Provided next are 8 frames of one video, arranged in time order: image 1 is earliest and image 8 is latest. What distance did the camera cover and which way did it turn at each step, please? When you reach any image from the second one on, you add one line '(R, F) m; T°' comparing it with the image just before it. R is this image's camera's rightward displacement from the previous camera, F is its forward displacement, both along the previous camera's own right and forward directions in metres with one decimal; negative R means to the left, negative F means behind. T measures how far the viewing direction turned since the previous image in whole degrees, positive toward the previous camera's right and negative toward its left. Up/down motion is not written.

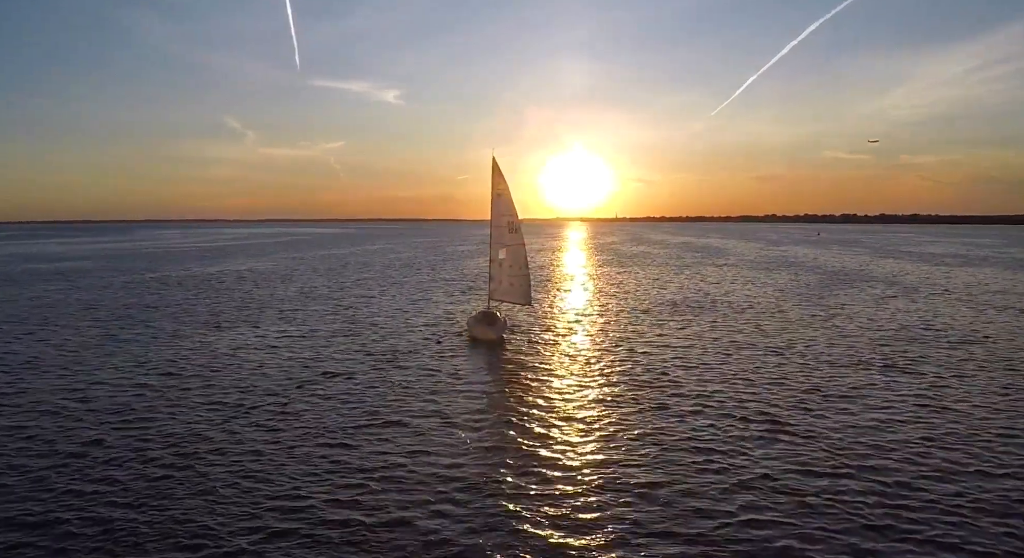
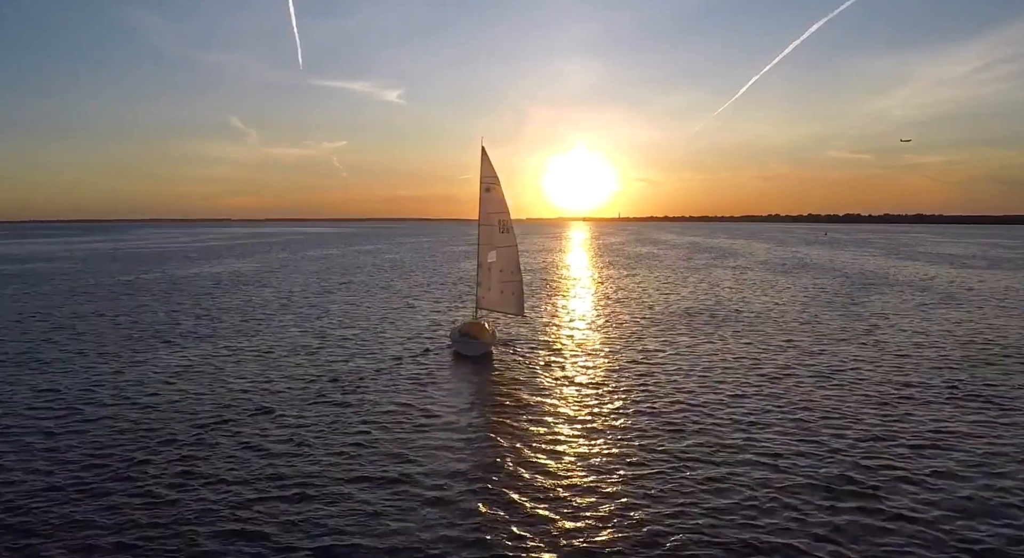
(+0.5, +5.1) m; 0°
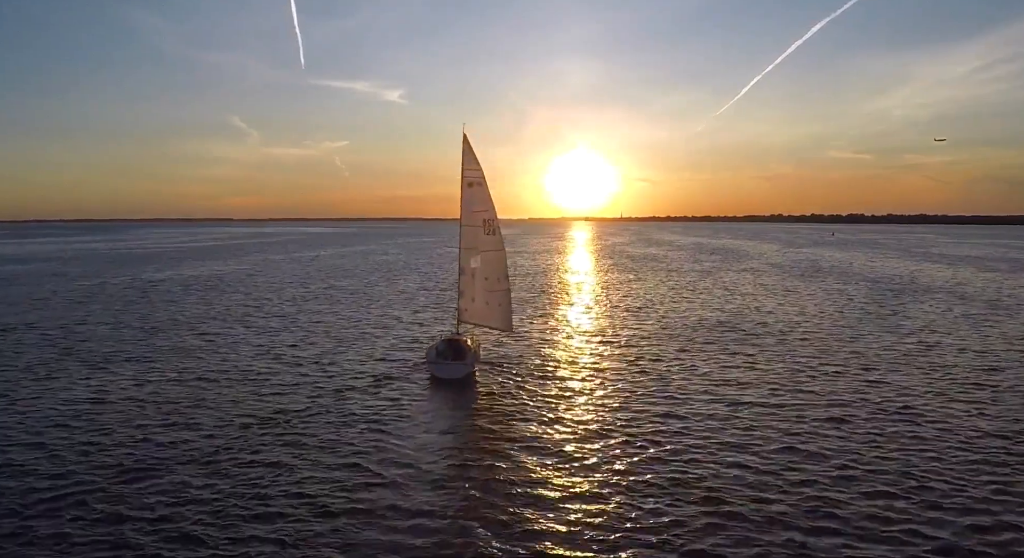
(+0.6, +5.1) m; 0°
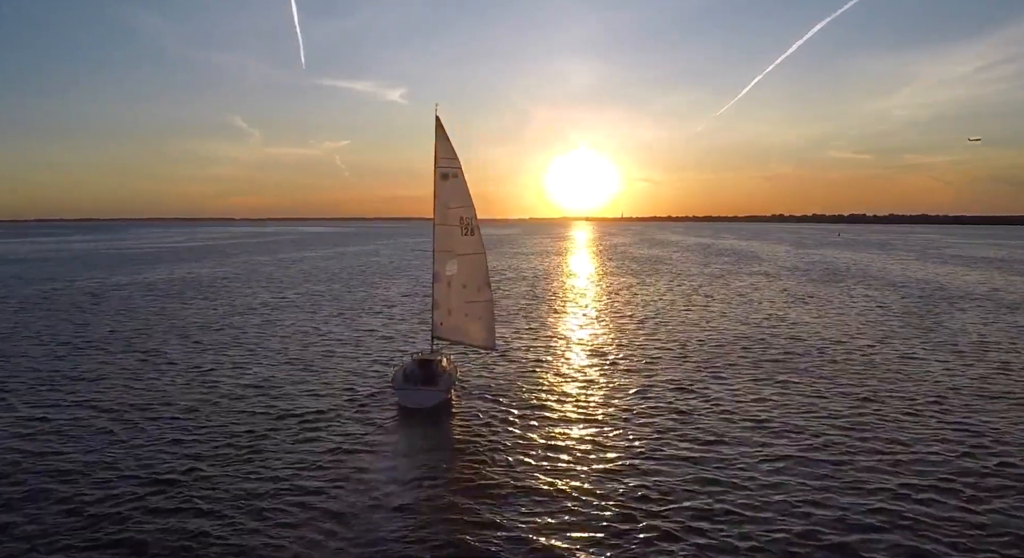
(+0.7, +4.9) m; 0°
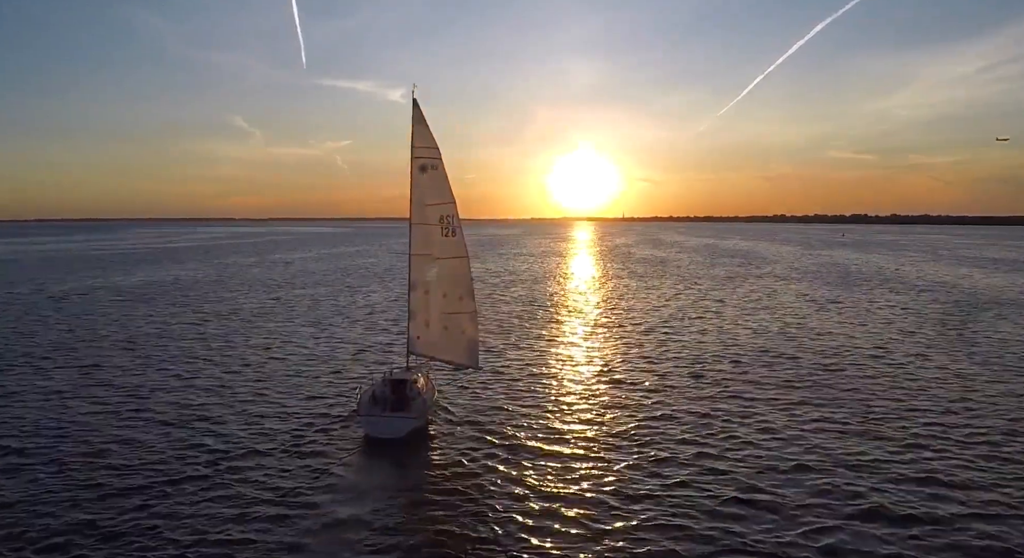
(+0.4, +3.4) m; 0°
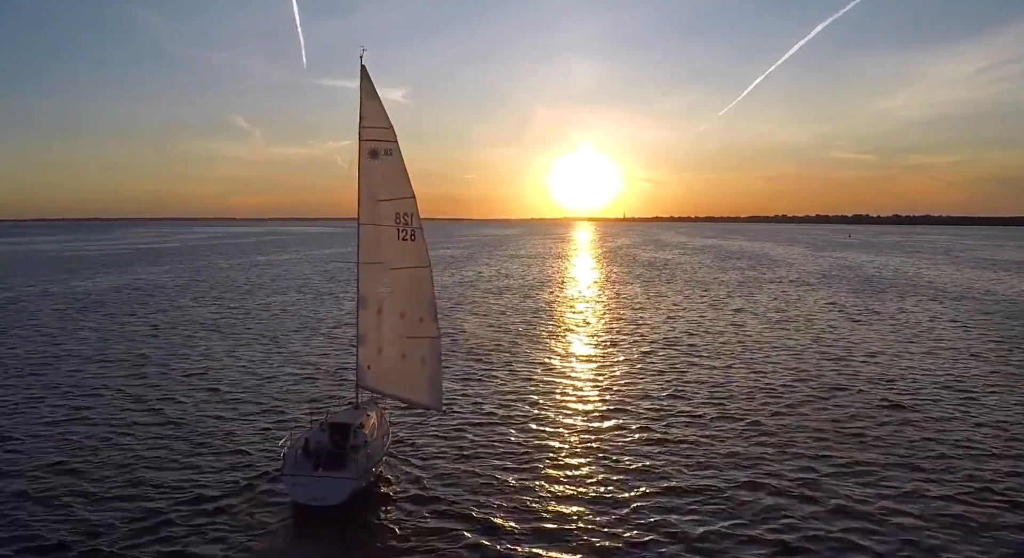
(+0.6, +4.7) m; 0°
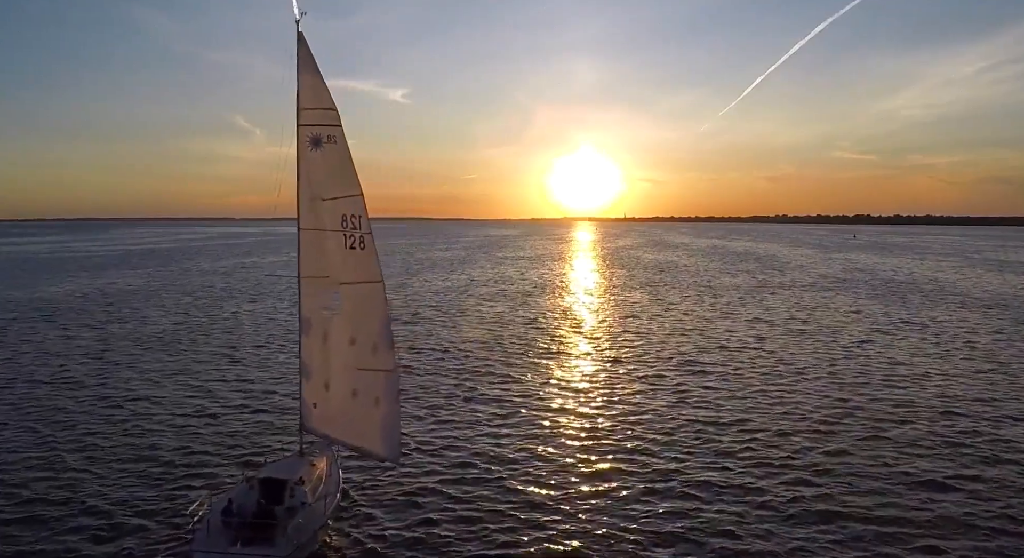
(+0.4, +3.4) m; 0°
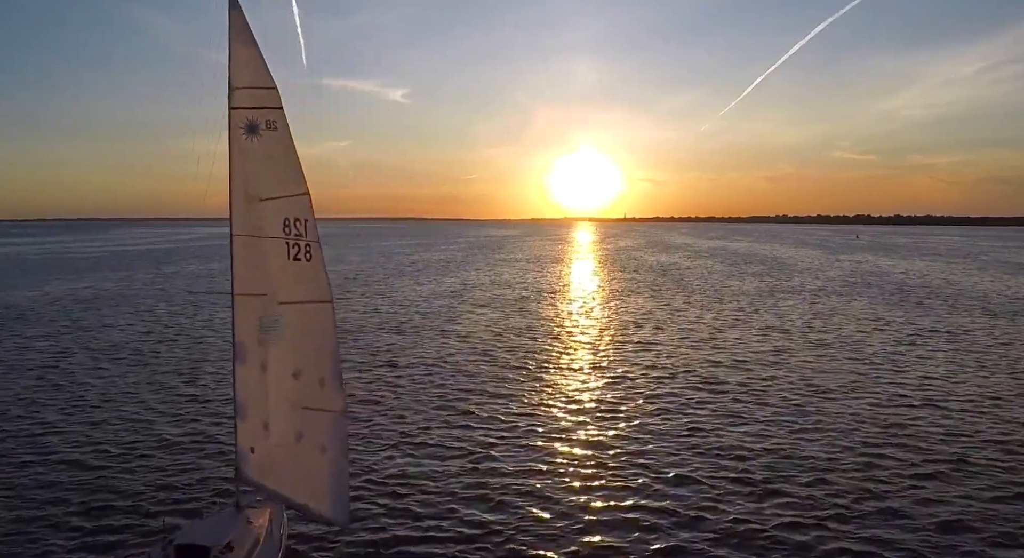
(+0.3, +2.4) m; 0°
